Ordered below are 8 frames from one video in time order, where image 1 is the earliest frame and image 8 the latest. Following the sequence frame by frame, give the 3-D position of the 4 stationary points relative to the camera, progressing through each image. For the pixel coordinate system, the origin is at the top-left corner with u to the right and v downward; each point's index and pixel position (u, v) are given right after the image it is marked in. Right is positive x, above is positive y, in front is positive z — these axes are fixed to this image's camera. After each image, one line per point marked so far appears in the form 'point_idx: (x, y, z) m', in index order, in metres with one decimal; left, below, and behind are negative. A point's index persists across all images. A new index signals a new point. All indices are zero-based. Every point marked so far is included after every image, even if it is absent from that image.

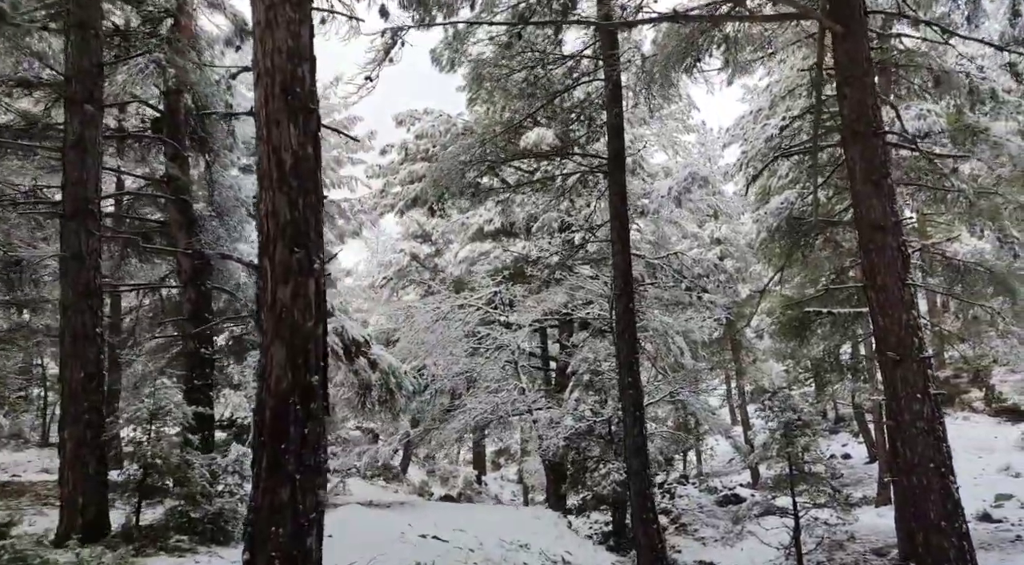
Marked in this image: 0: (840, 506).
0: (+6.3, -4.3, +18.4) m
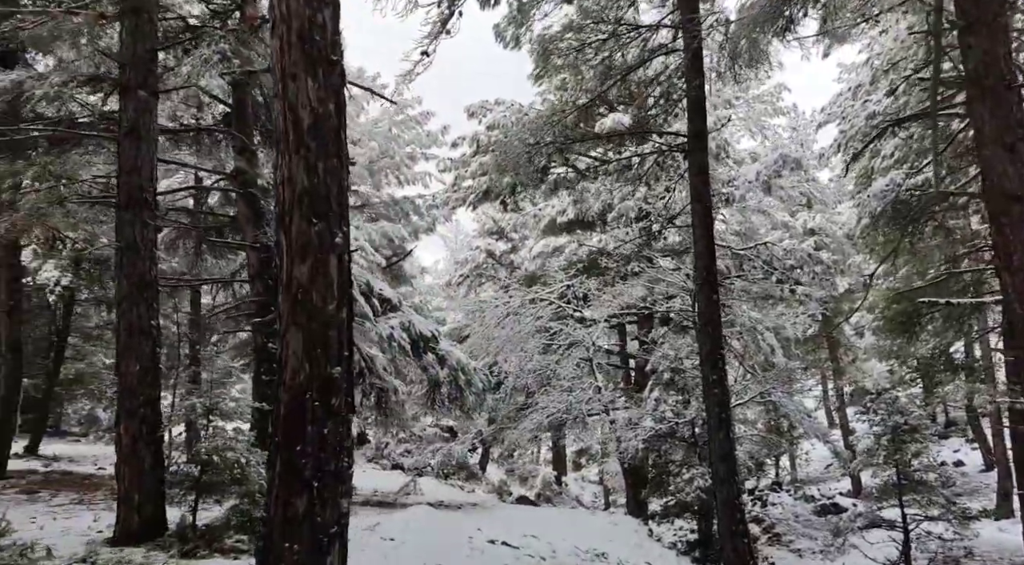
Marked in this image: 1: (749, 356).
0: (+7.7, -4.1, +16.7) m
1: (+4.8, -1.5, +19.2) m
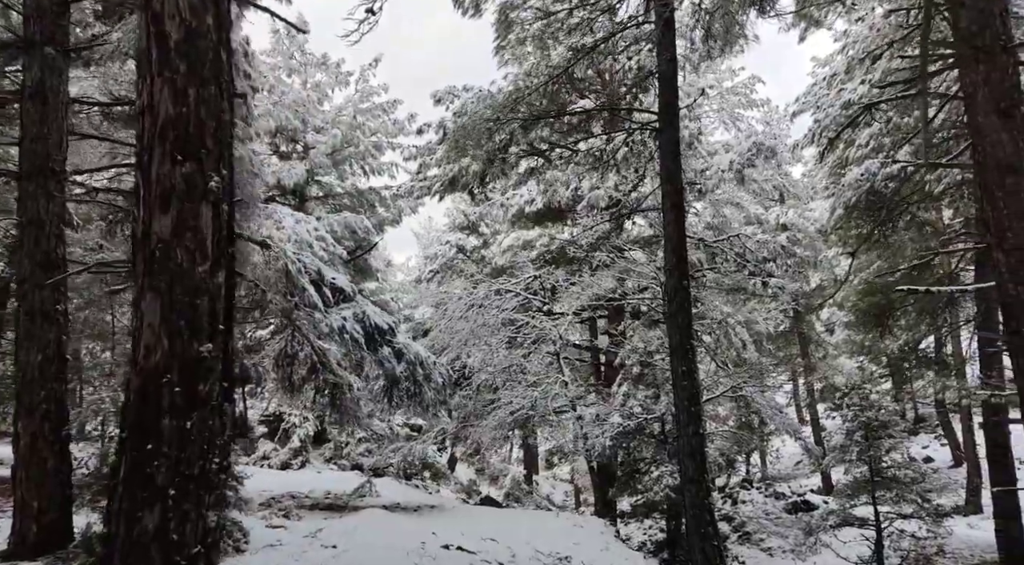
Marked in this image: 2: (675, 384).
0: (+7.1, -4.0, +16.3) m
1: (+4.1, -1.3, +18.7) m
2: (+2.3, -1.4, +13.2) m
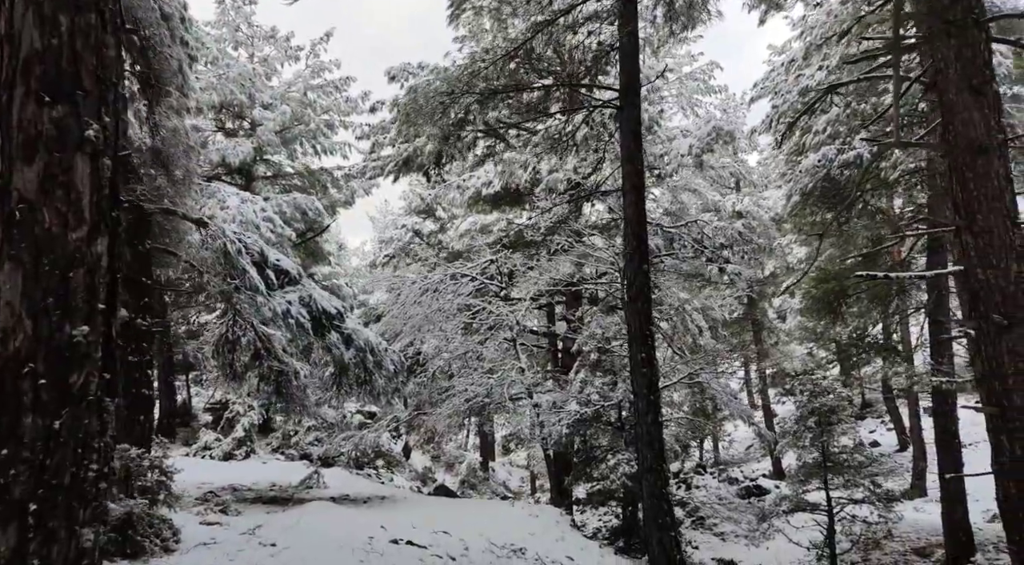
0: (+6.3, -3.7, +16.3) m
1: (+3.2, -1.1, +18.5) m
2: (+1.6, -1.2, +13.0) m
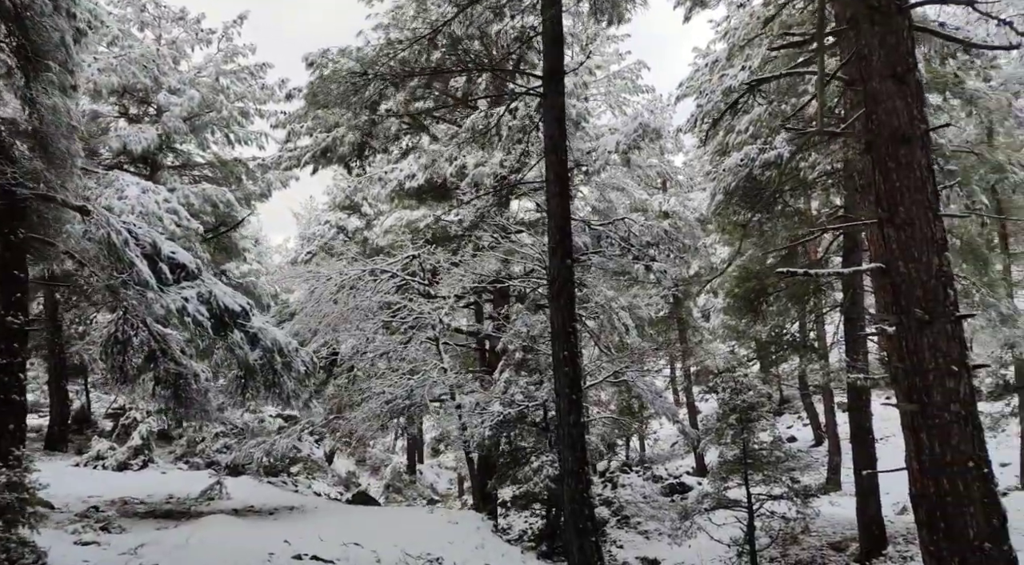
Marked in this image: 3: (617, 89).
0: (+5.0, -3.7, +16.4) m
1: (+1.7, -1.0, +18.4) m
2: (+0.6, -1.1, +12.7) m
3: (+2.2, +4.1, +19.7) m
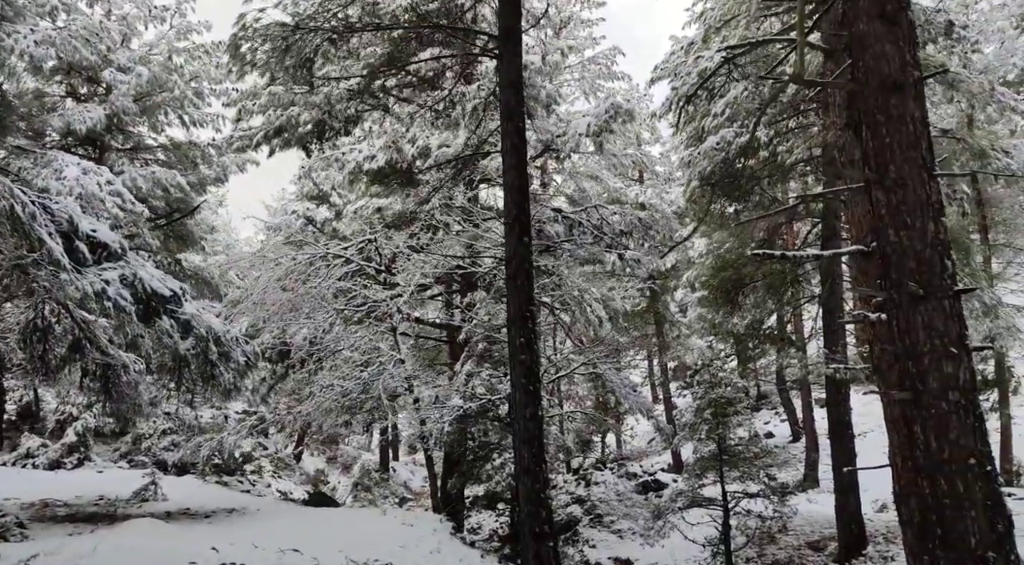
0: (+4.4, -3.5, +15.7) m
1: (+1.1, -0.8, +17.6) m
2: (+0.1, -1.0, +11.9) m
3: (+1.5, +4.3, +18.9) m
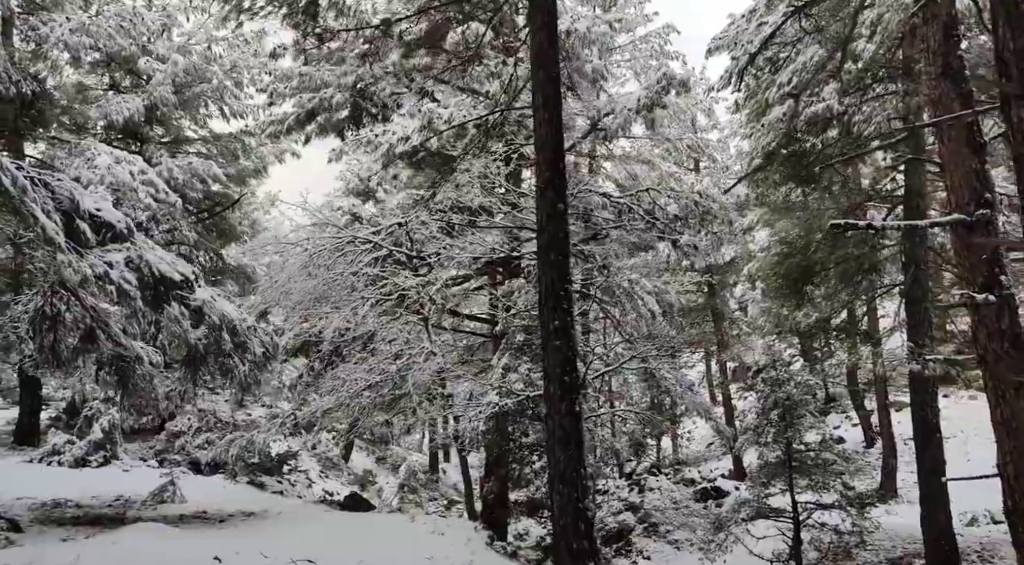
0: (+5.1, -3.3, +14.2) m
1: (+1.9, -0.7, +16.3) m
2: (+0.5, -0.8, +10.7) m
3: (+2.4, +4.4, +17.6) m
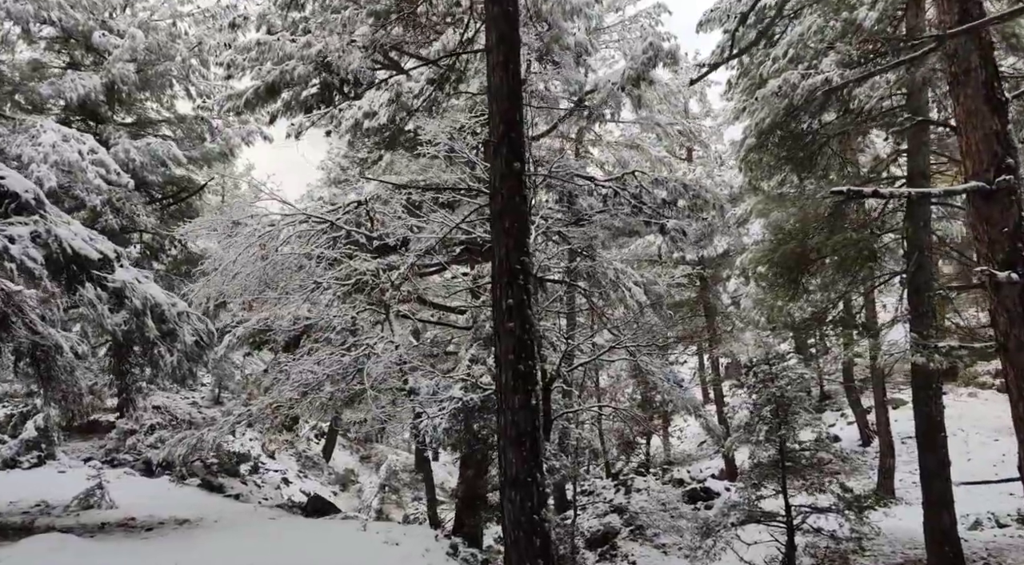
0: (+4.7, -3.2, +13.1) m
1: (+1.5, -0.5, +15.2) m
2: (+0.2, -0.6, +9.6) m
3: (+2.0, +4.6, +16.5) m
